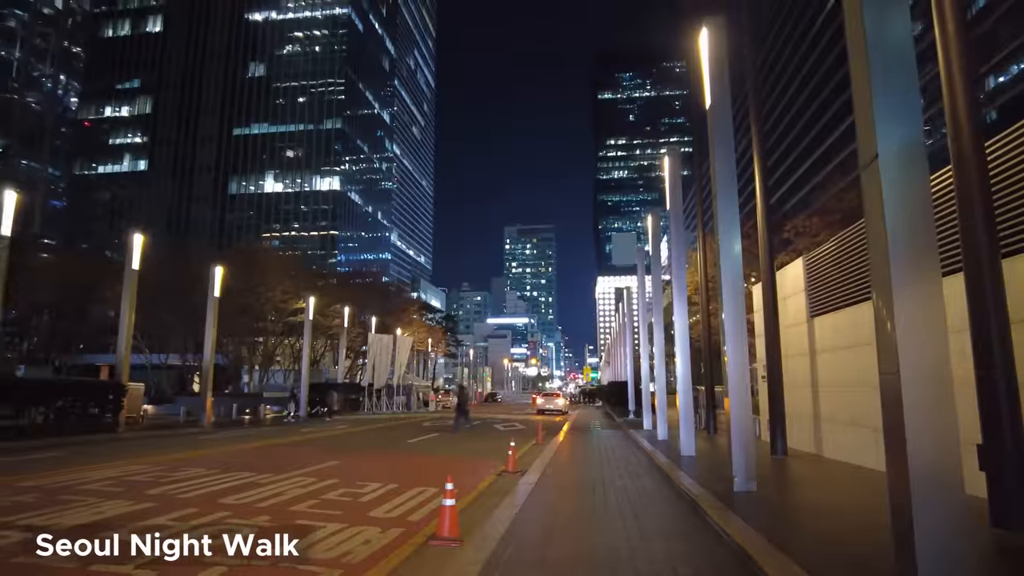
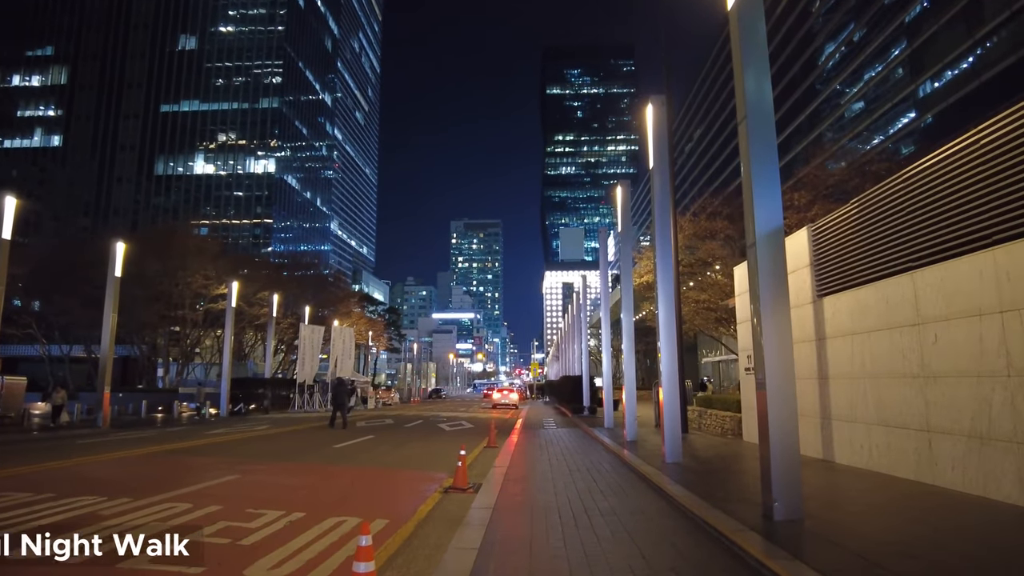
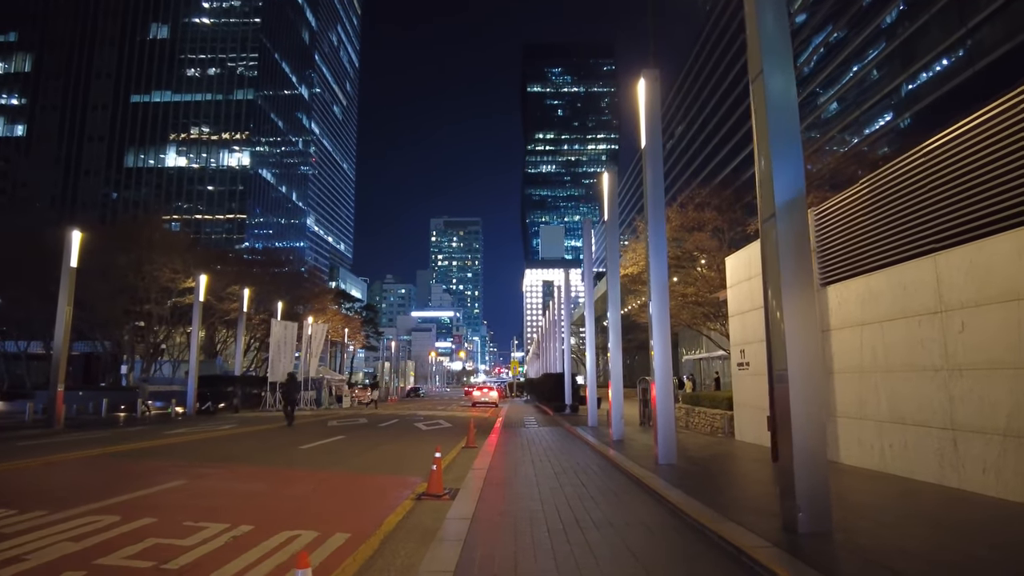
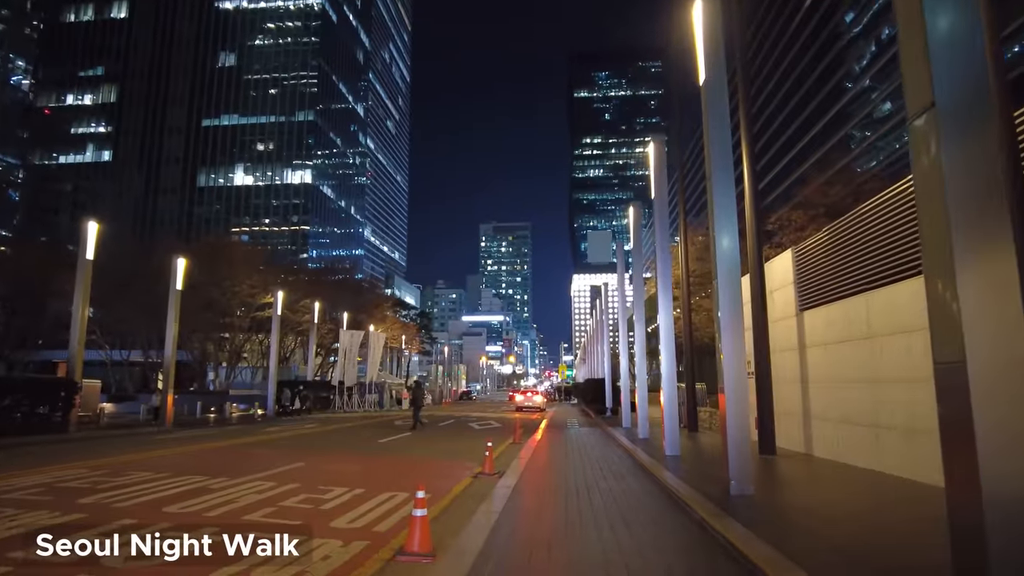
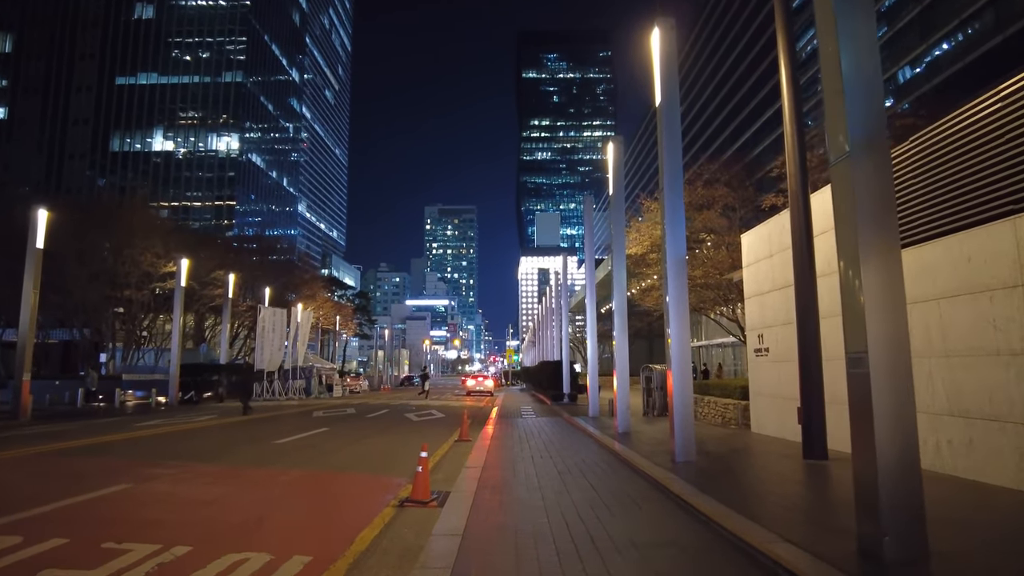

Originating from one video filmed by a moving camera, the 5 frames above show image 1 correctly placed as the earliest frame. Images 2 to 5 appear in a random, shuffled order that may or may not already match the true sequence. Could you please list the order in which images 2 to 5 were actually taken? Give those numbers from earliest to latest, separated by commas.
4, 2, 3, 5
